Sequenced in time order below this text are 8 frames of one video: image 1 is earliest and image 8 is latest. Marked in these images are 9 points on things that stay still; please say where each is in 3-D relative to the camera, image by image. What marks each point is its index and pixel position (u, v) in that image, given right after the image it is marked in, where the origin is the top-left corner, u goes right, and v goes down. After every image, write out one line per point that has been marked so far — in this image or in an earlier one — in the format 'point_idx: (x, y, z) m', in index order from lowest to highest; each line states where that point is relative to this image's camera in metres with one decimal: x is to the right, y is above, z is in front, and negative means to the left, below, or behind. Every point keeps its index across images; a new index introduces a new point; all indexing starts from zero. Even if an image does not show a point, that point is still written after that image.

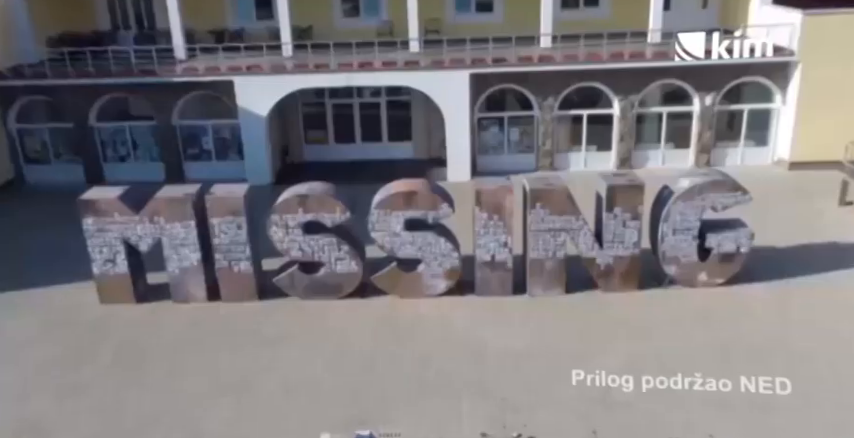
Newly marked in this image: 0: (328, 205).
0: (-1.9, +0.3, +11.8) m
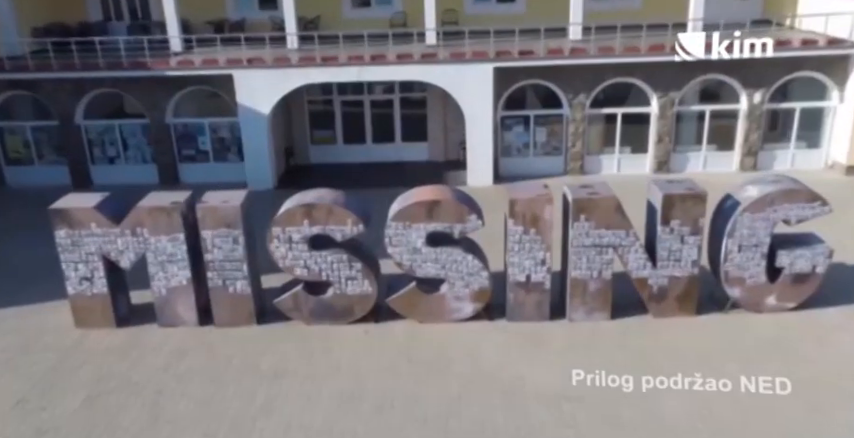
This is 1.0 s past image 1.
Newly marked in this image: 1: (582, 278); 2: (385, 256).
0: (-1.5, 0.0, +10.2) m
1: (+2.7, -1.0, +10.5) m
2: (-0.9, -0.8, +12.5) m
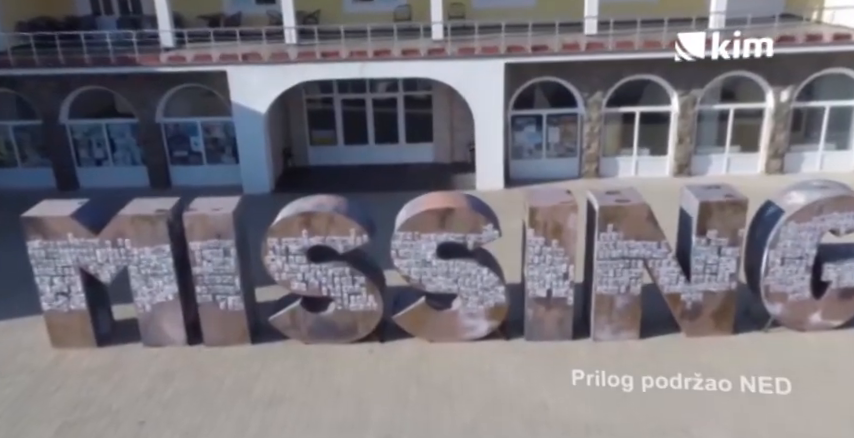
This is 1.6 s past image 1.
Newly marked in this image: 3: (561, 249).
0: (-1.3, -0.1, +9.2) m
1: (+2.9, -1.2, +9.5) m
2: (-0.7, -0.9, +11.6) m
3: (+2.1, -0.5, +9.3) m
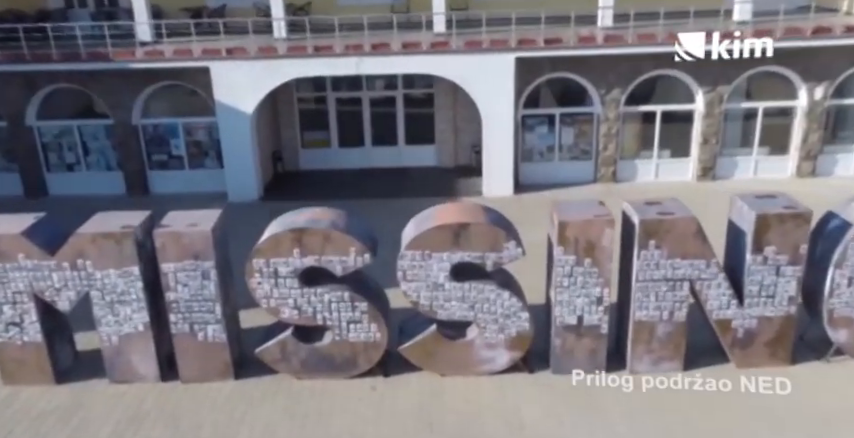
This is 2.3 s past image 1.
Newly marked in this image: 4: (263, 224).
0: (-1.2, -0.3, +7.9) m
1: (+3.0, -1.4, +8.2) m
2: (-0.6, -1.1, +10.2) m
3: (+2.2, -0.7, +8.0) m
4: (-3.6, -0.2, +13.5) m
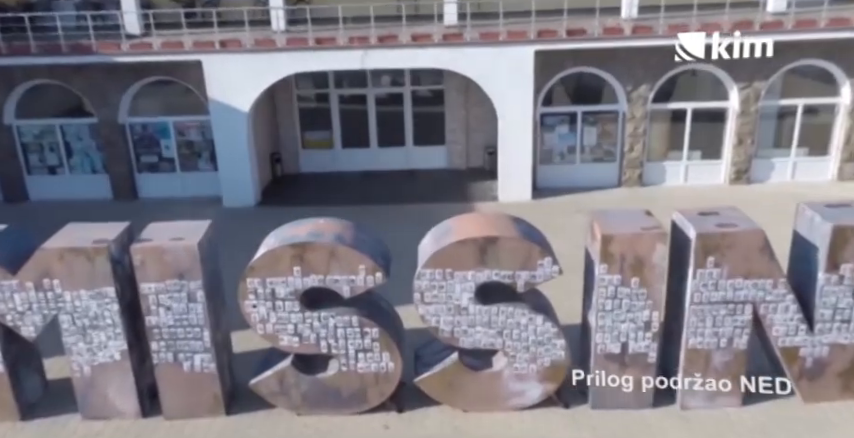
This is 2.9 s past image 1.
0: (-0.9, -0.5, +6.8) m
1: (+3.3, -1.5, +7.1) m
2: (-0.3, -1.3, +9.1) m
3: (+2.5, -0.8, +6.9) m
4: (-3.3, -0.4, +12.4) m
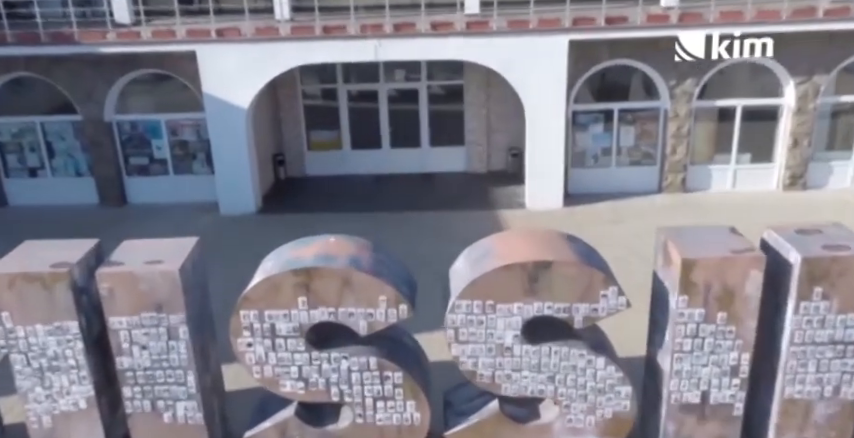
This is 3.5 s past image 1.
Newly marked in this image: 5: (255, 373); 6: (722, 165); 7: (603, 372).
0: (-0.6, -0.7, +5.5) m
1: (+3.6, -1.7, +5.8) m
2: (0.0, -1.5, +7.8) m
3: (+2.8, -1.0, +5.6) m
4: (-3.0, -0.5, +11.1) m
5: (-1.6, -1.5, +5.8) m
6: (+6.1, +1.1, +12.4) m
7: (+1.7, -1.5, +5.8) m
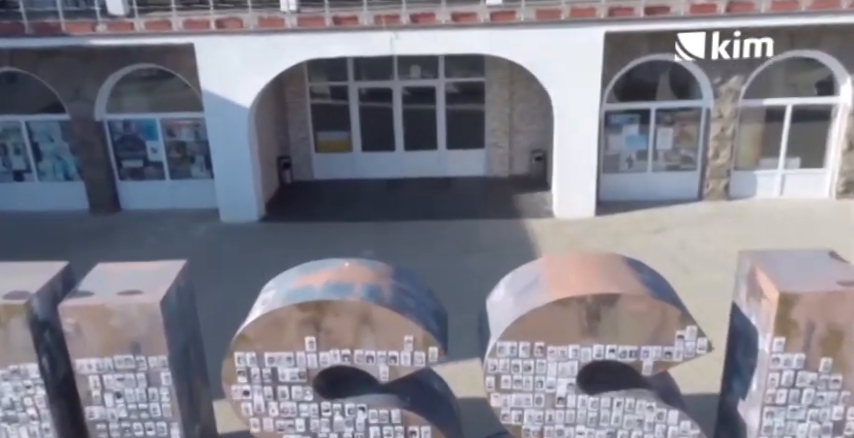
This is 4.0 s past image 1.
0: (-0.3, -0.8, +4.4) m
1: (+3.9, -1.9, +4.7) m
2: (+0.3, -1.6, +6.8) m
3: (+3.1, -1.2, +4.5) m
4: (-2.7, -0.7, +10.1) m
5: (-1.4, -1.6, +4.7) m
6: (+6.4, +0.9, +11.3) m
7: (+2.0, -1.6, +4.7) m
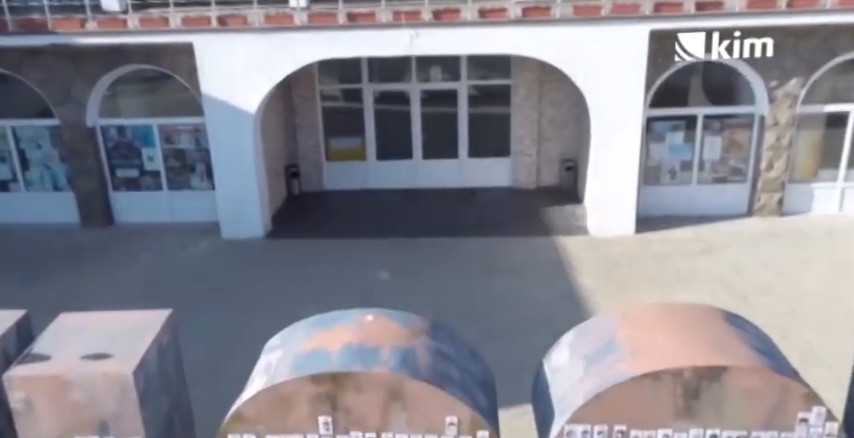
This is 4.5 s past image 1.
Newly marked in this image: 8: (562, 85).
0: (0.0, -1.1, +3.4) m
1: (+4.2, -2.2, +3.7) m
2: (+0.6, -1.9, +5.8) m
3: (+3.4, -1.5, +3.5) m
4: (-2.3, -1.0, +9.1) m
5: (-1.1, -1.9, +3.8) m
6: (+6.8, +0.6, +10.2) m
7: (+2.2, -1.9, +3.7) m
8: (+2.5, +2.6, +11.6) m
